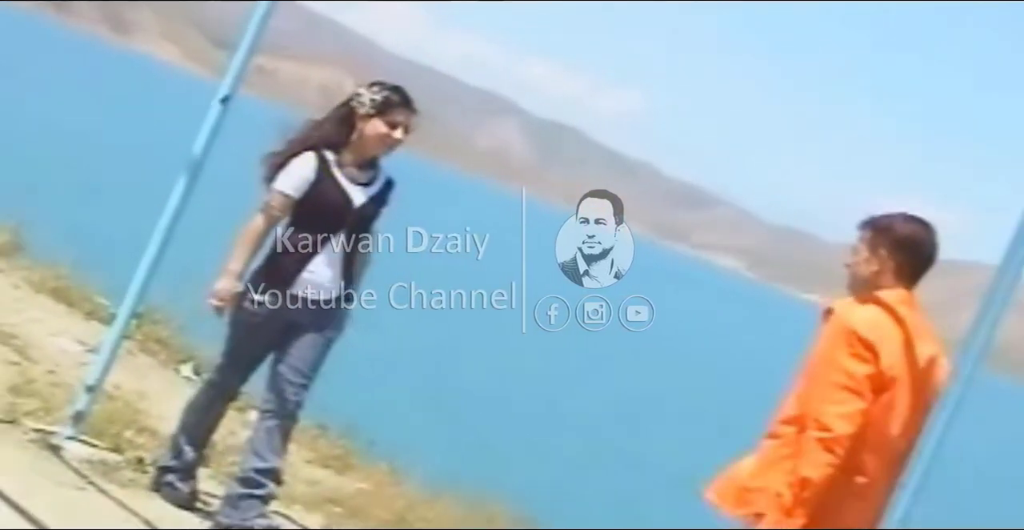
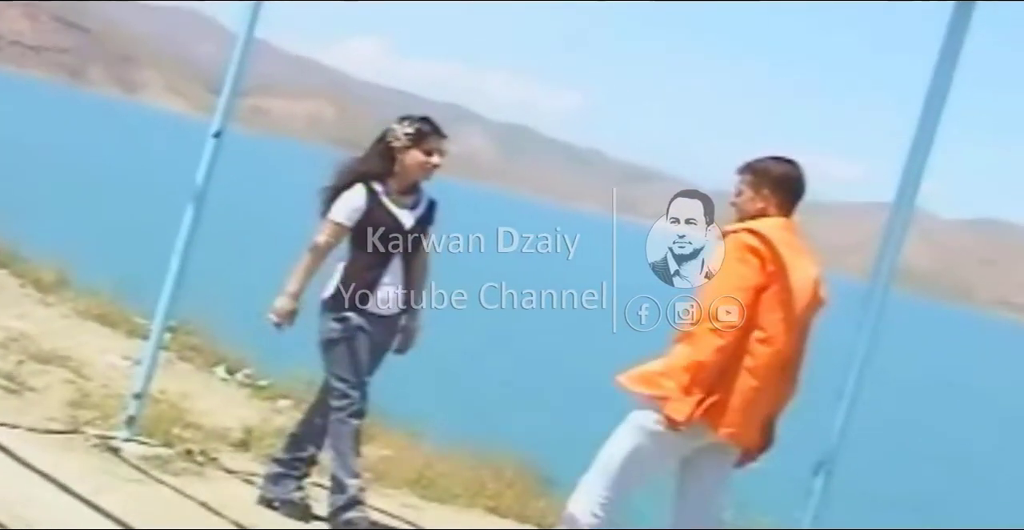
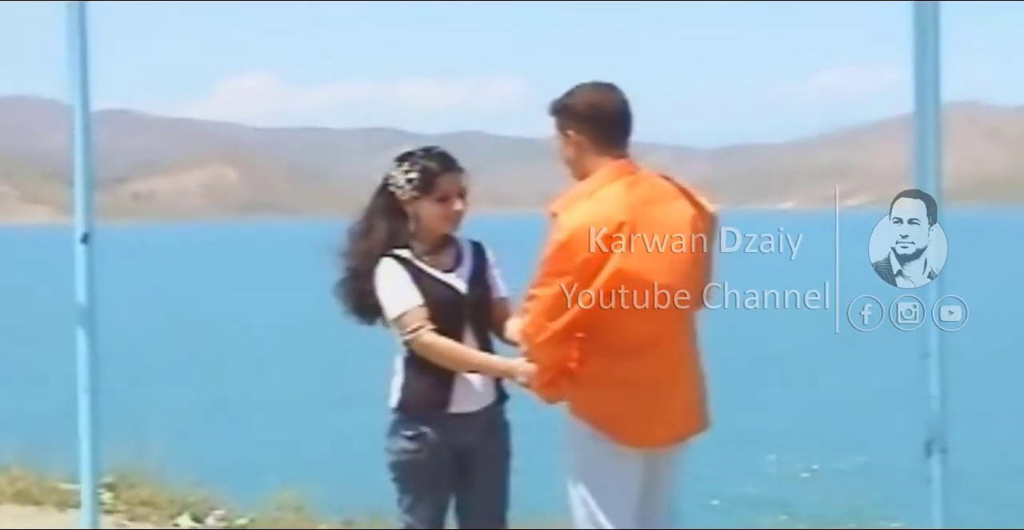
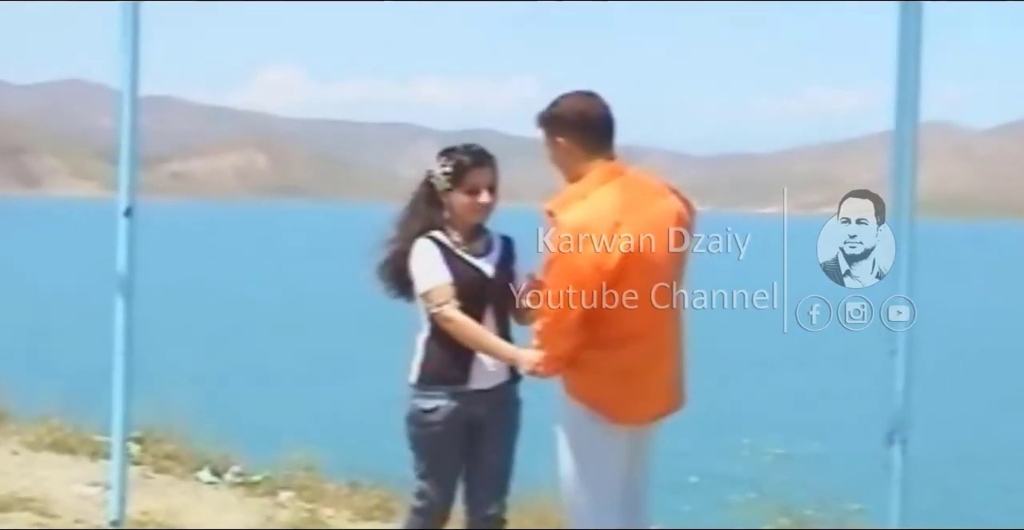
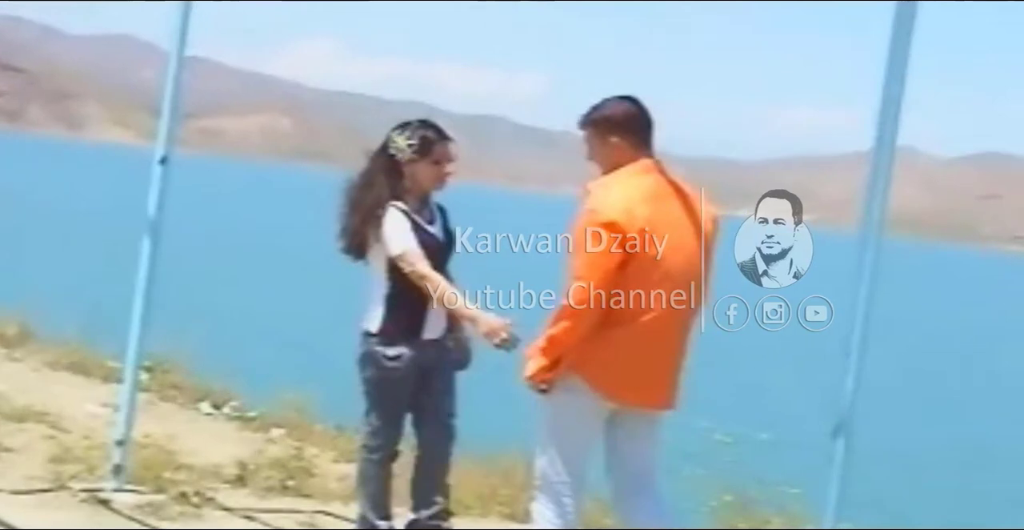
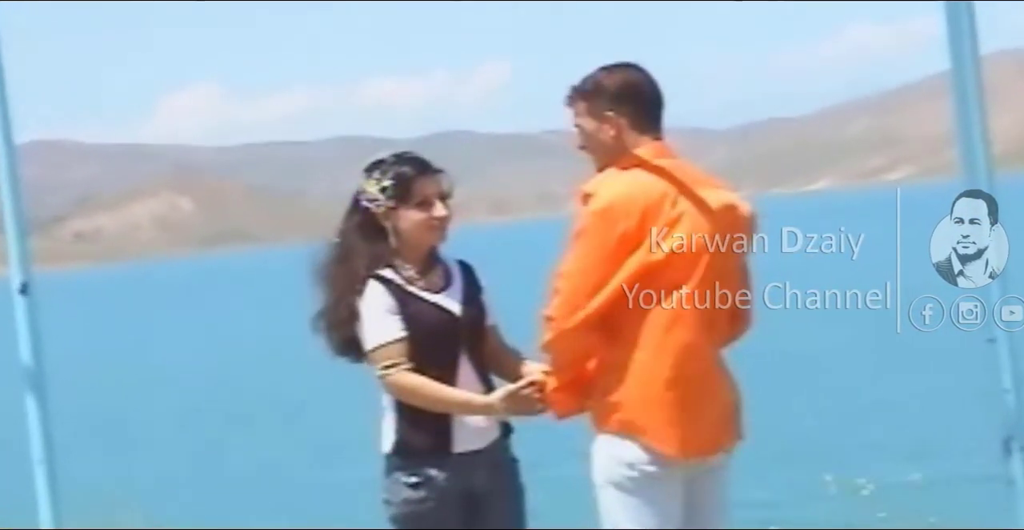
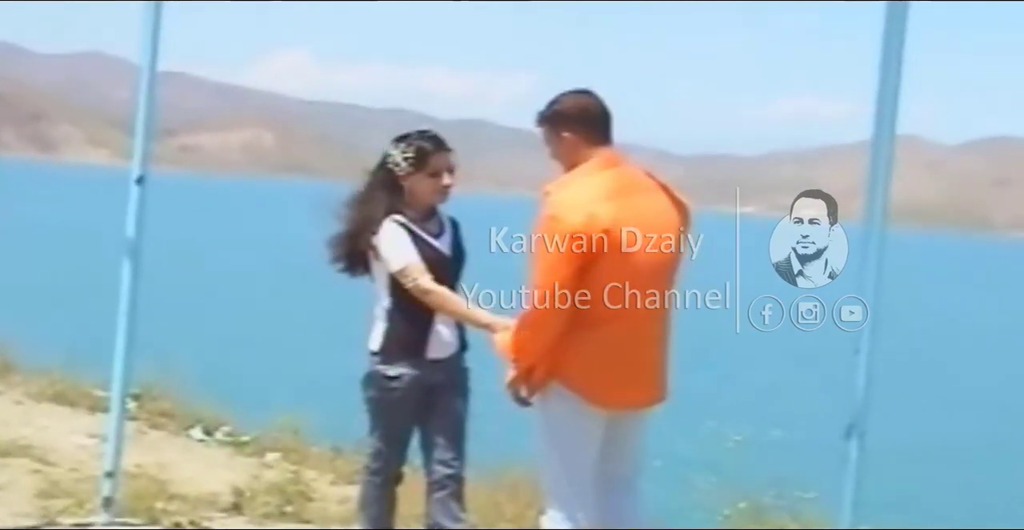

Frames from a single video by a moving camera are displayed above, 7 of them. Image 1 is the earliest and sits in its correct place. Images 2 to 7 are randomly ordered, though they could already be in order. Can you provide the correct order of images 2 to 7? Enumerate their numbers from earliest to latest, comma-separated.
2, 5, 7, 4, 3, 6
